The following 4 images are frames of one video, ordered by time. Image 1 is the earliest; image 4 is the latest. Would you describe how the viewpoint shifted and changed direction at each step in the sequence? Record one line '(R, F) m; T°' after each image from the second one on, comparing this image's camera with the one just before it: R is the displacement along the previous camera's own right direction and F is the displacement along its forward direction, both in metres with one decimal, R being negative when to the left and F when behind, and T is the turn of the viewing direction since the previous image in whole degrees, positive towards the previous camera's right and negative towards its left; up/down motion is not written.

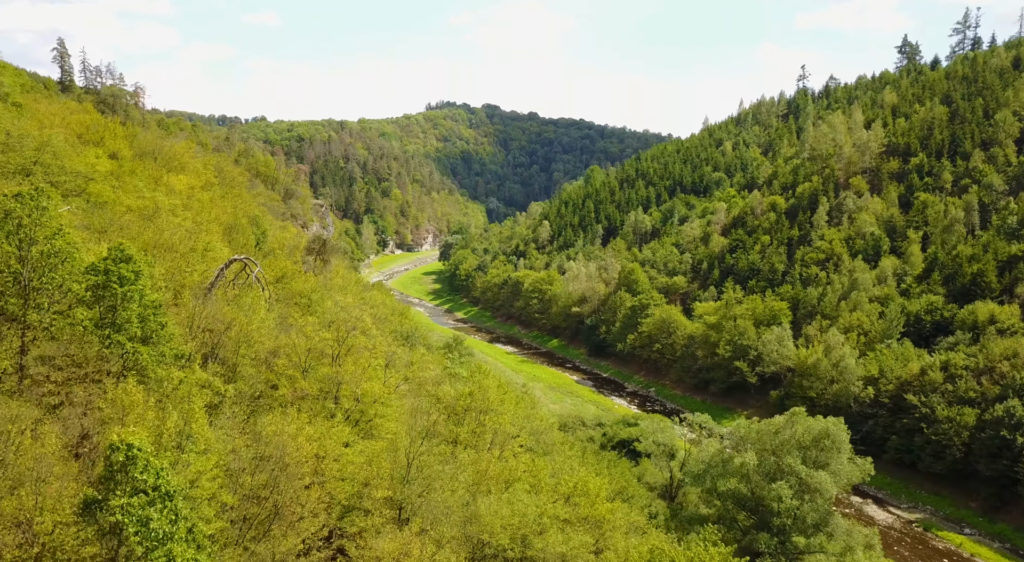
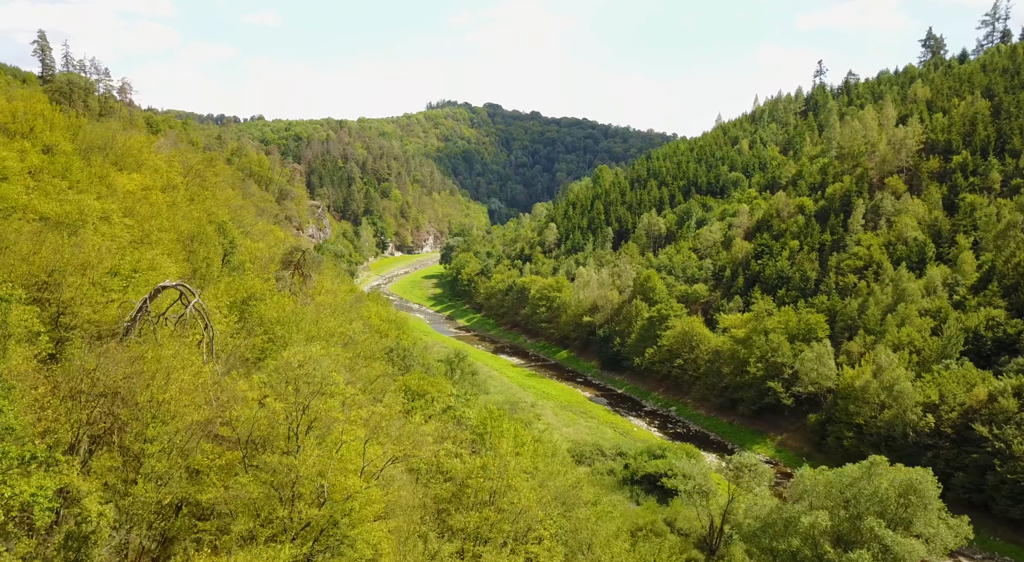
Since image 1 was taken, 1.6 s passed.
(-0.9, +9.5) m; 0°
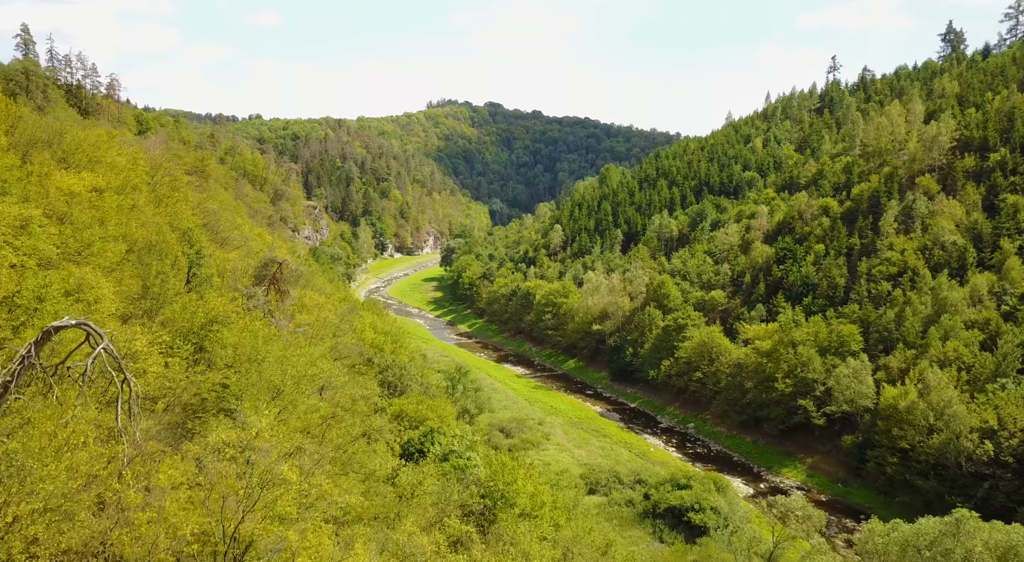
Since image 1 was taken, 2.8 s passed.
(-0.7, +7.3) m; 0°
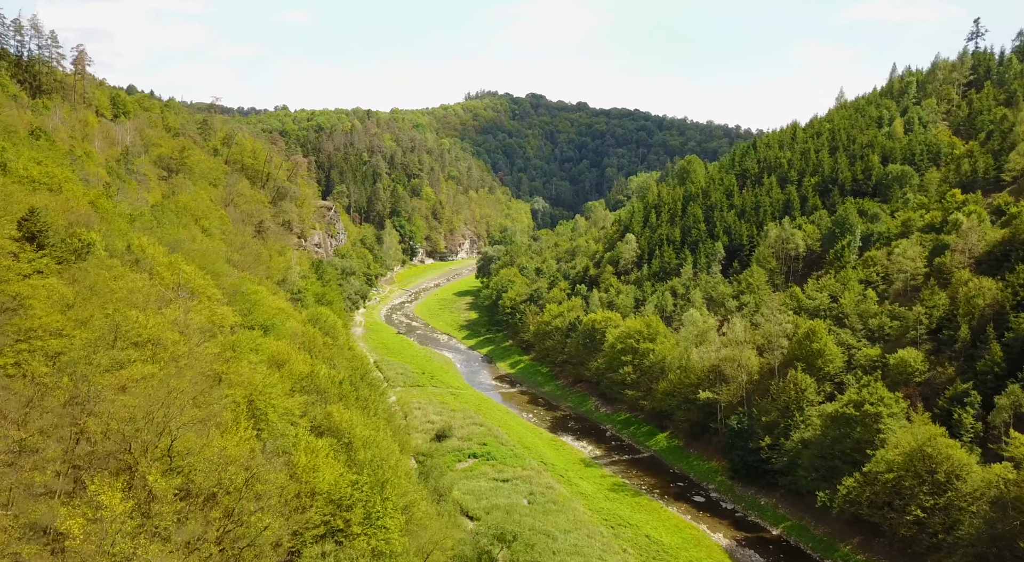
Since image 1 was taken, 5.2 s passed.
(-3.1, +39.7) m; -3°
